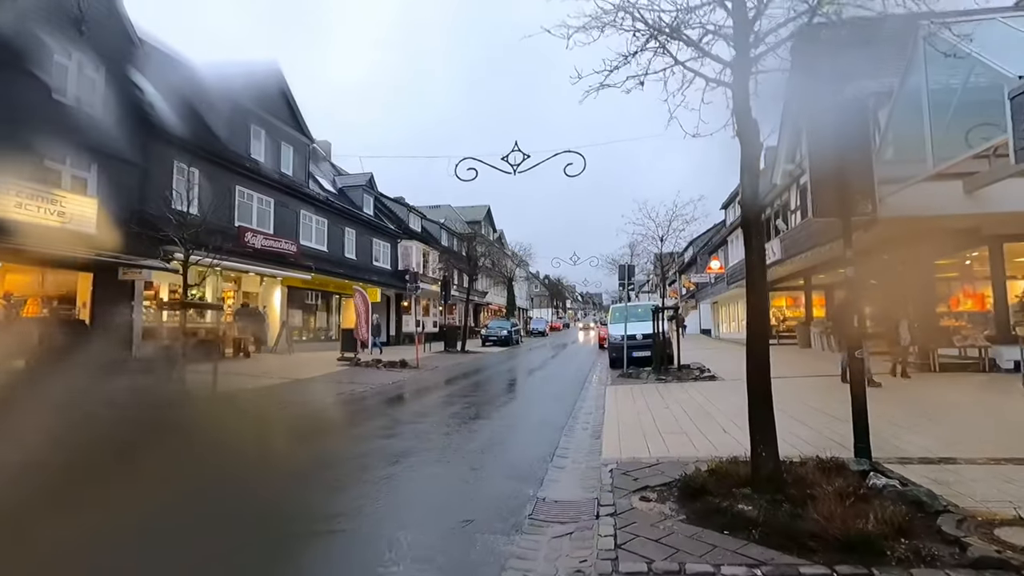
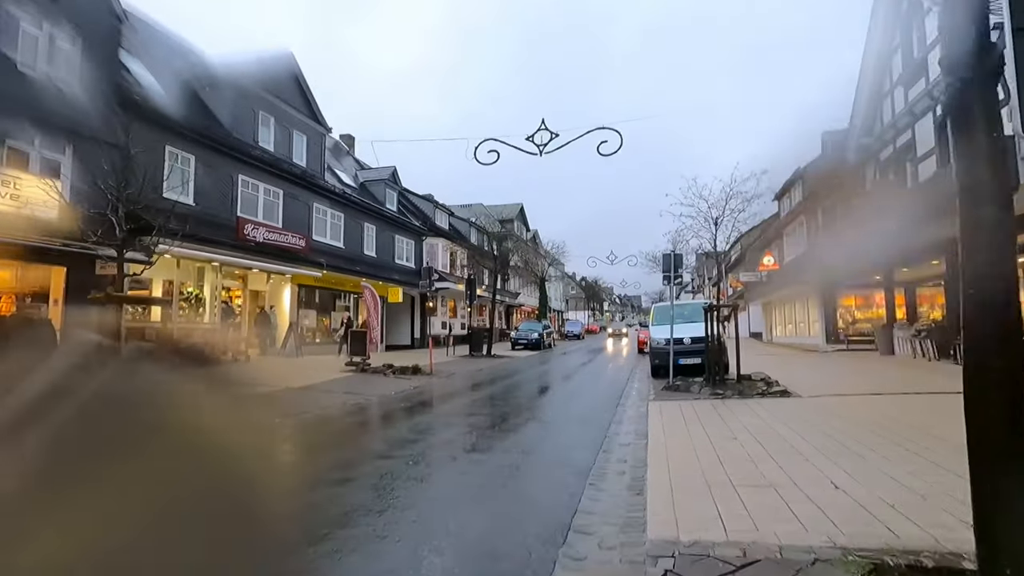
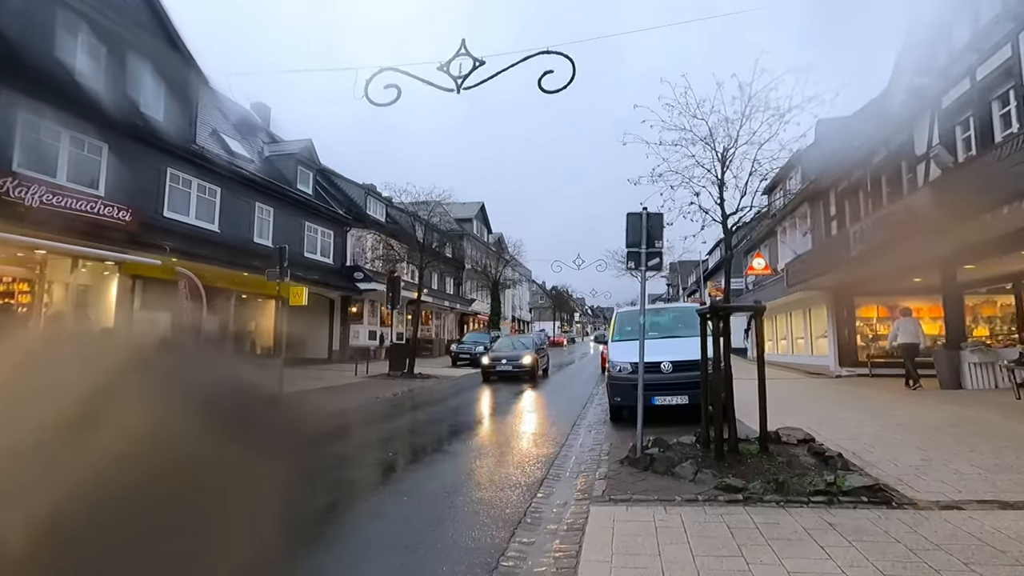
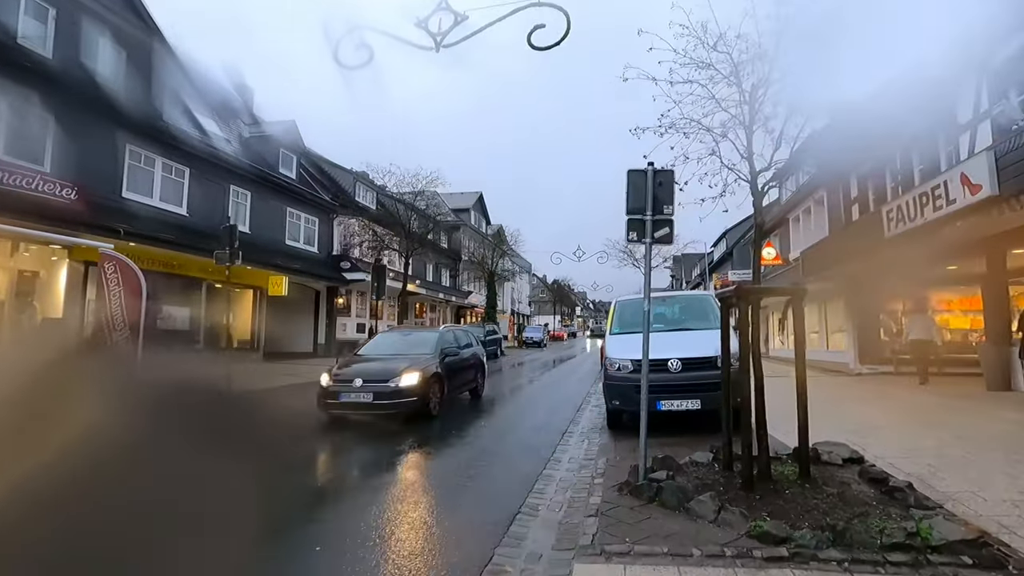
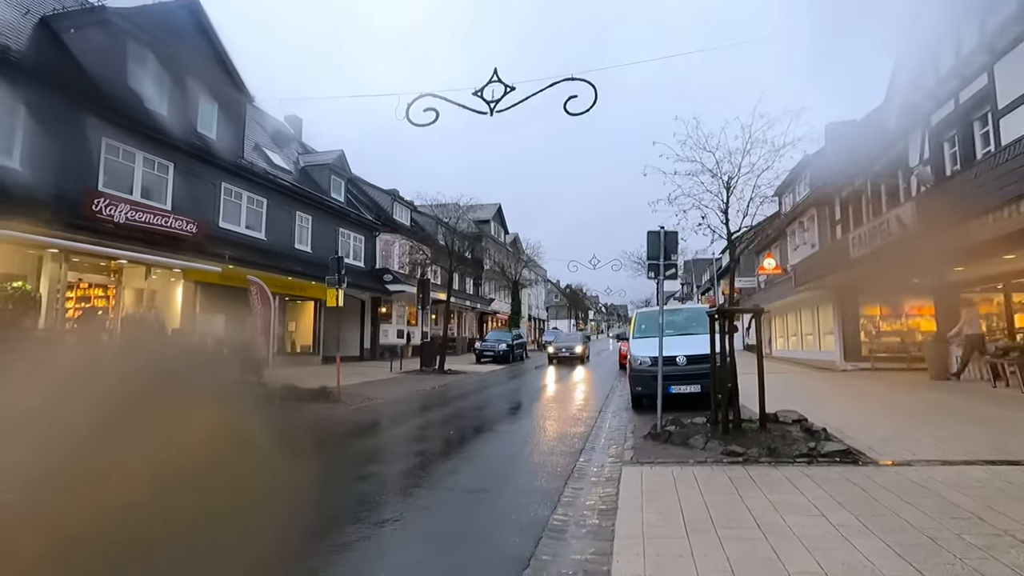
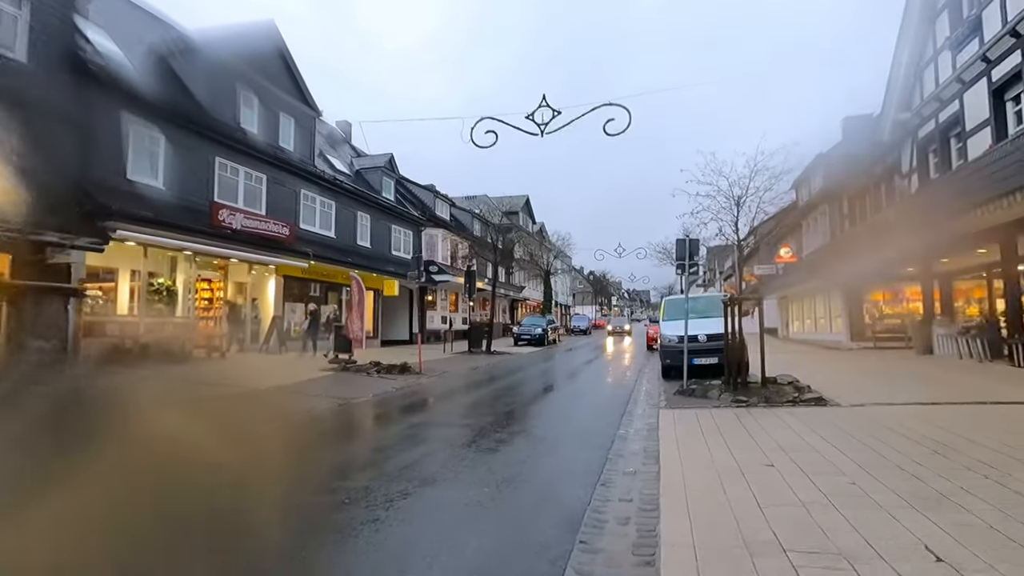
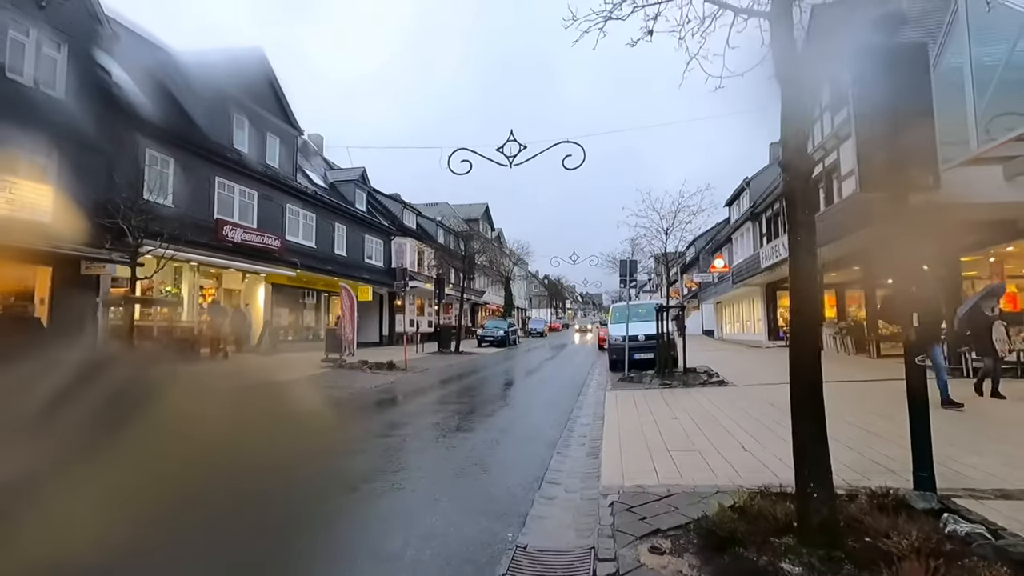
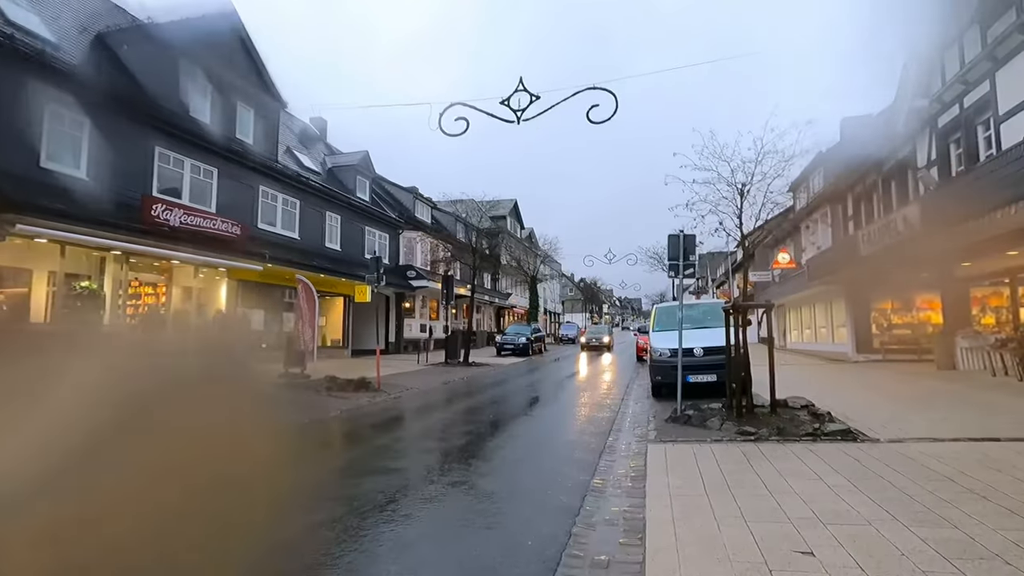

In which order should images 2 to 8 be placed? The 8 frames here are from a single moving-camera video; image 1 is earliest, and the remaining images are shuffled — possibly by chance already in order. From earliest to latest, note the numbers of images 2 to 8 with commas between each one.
7, 2, 6, 8, 5, 3, 4
